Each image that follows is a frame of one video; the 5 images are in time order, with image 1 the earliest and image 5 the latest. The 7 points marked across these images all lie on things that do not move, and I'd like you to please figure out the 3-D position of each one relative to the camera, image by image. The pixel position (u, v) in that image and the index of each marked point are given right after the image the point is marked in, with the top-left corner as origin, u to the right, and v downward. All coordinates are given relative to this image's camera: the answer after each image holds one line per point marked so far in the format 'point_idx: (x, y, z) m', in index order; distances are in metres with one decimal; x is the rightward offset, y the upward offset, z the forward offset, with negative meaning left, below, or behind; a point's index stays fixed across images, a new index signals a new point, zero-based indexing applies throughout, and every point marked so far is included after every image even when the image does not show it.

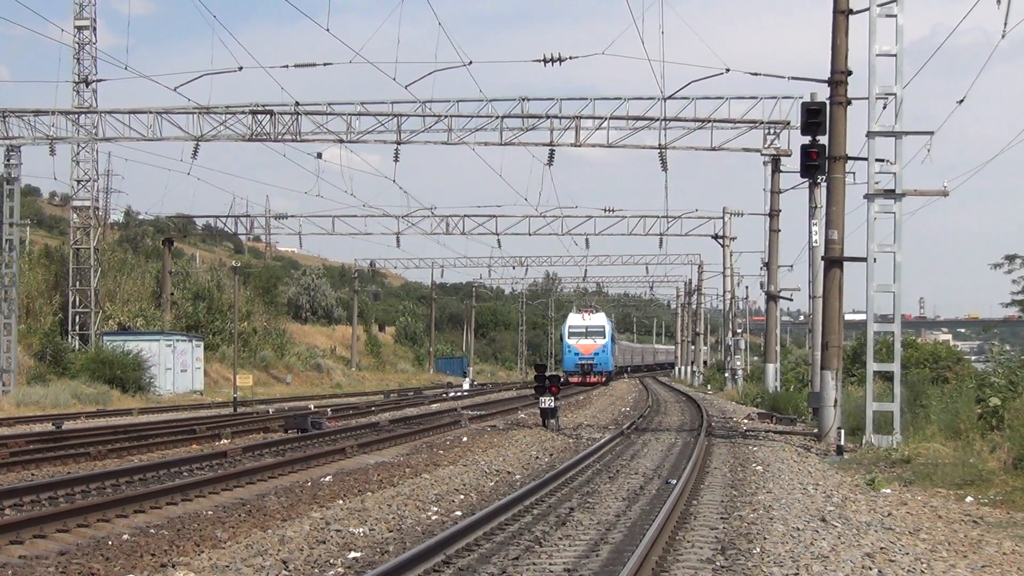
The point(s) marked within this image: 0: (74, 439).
0: (-7.7, -2.7, +19.2) m
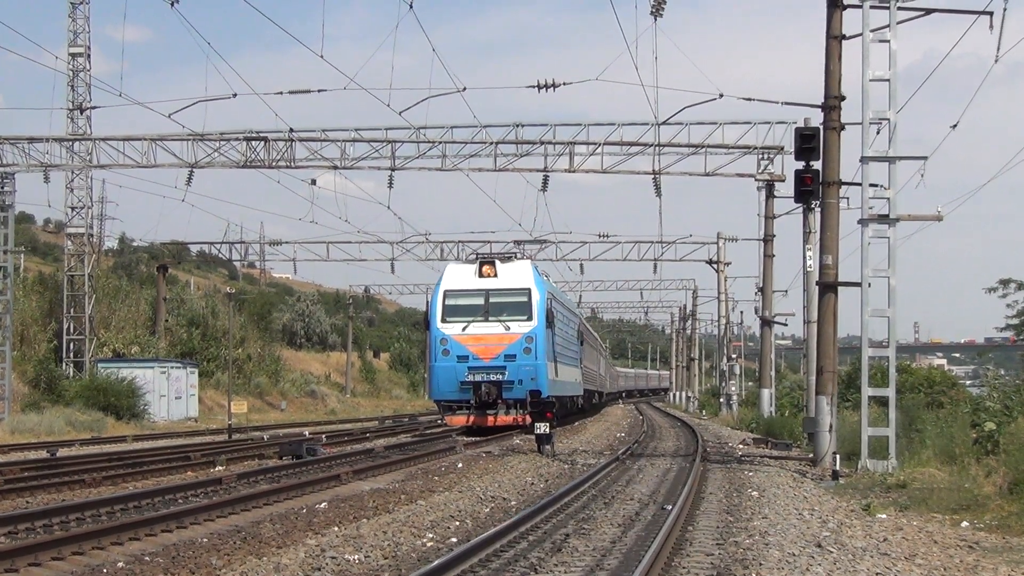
0: (-7.8, -3.1, +19.2) m
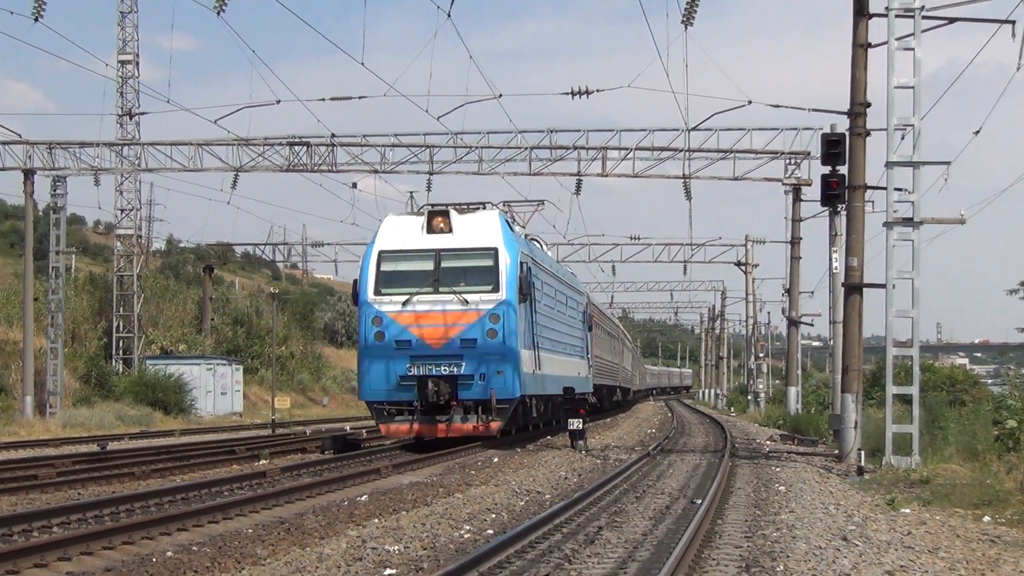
0: (-7.3, -3.1, +19.8) m
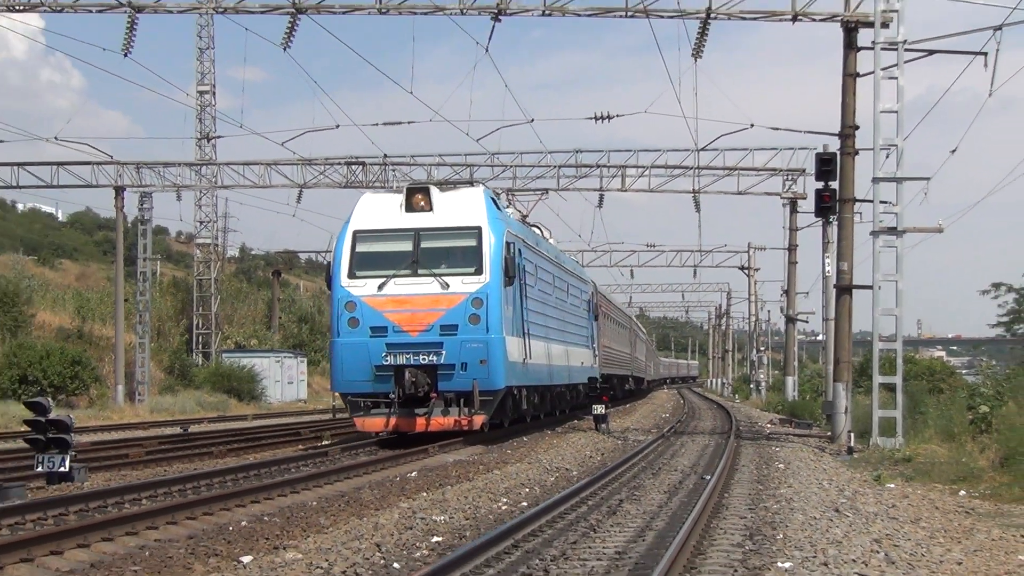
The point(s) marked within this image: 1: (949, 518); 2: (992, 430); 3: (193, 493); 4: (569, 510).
0: (-6.7, -3.2, +22.1) m
1: (+6.7, -3.5, +16.6) m
2: (+8.8, -2.6, +19.5) m
3: (-5.1, -3.2, +17.0) m
4: (+0.9, -3.5, +16.8) m
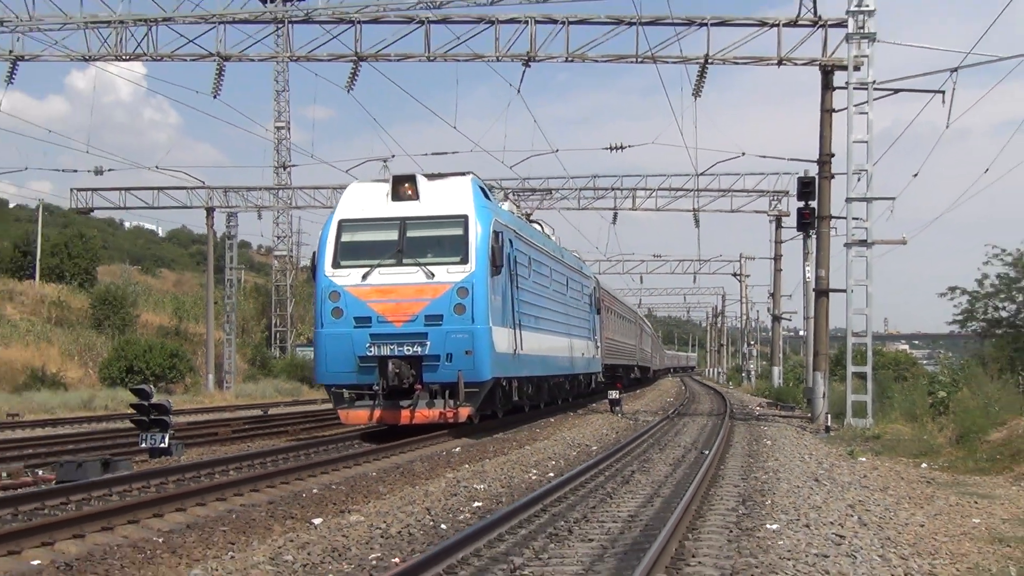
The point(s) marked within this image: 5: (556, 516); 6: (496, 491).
0: (-6.0, -3.3, +25.5) m
1: (+7.3, -3.6, +19.7) m
2: (+9.4, -2.7, +22.5) m
3: (-4.5, -3.3, +20.4) m
4: (+1.4, -3.5, +20.0) m
5: (+0.7, -3.7, +17.4) m
6: (-0.2, -3.7, +19.7) m
